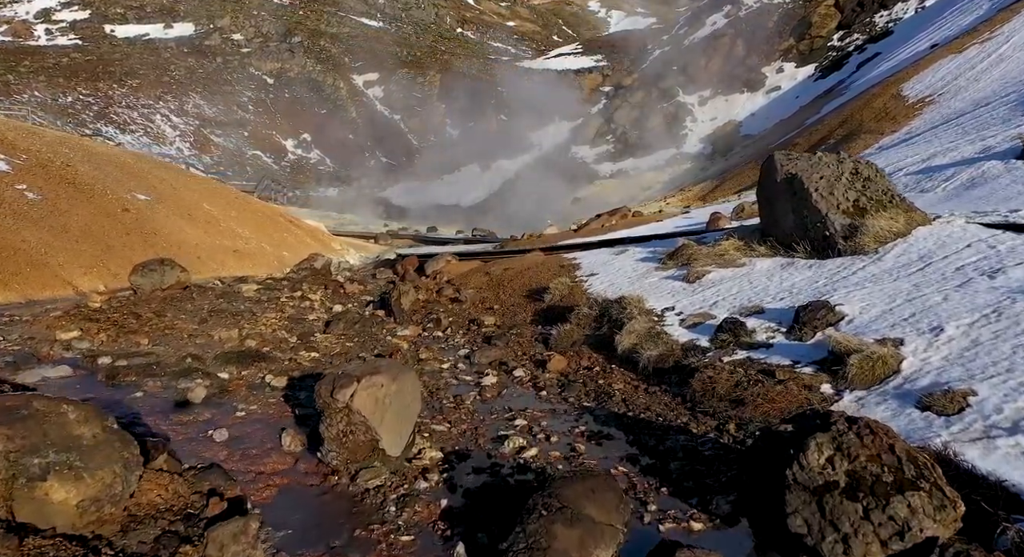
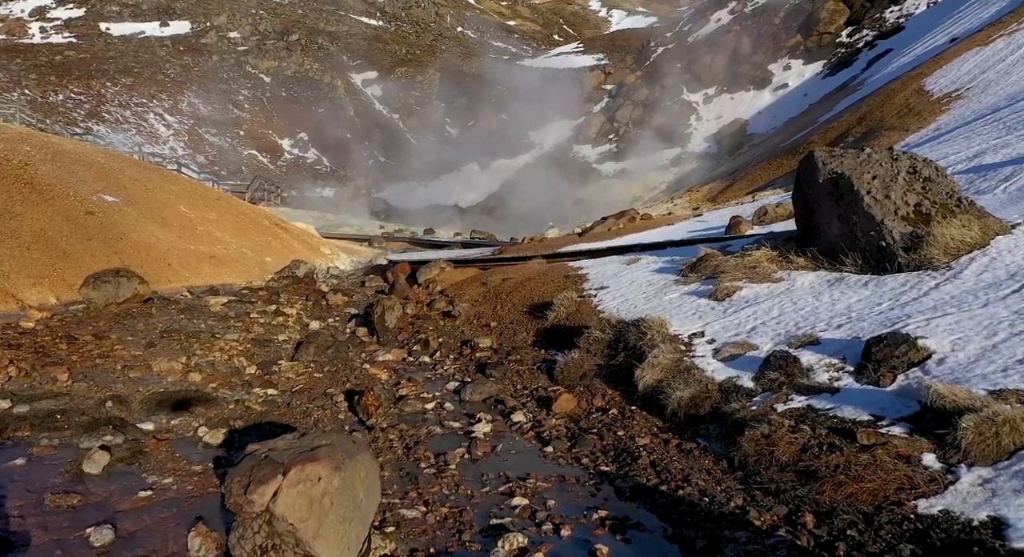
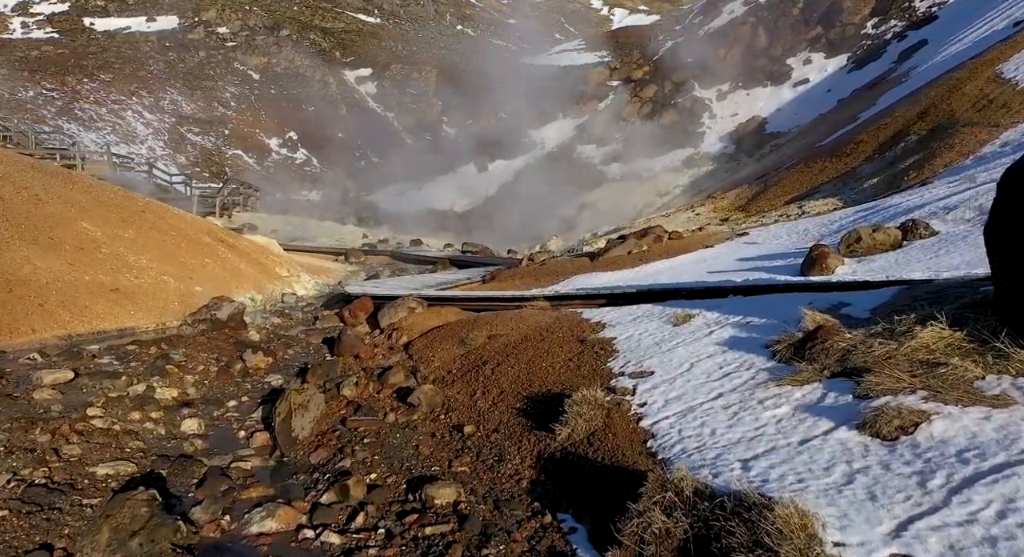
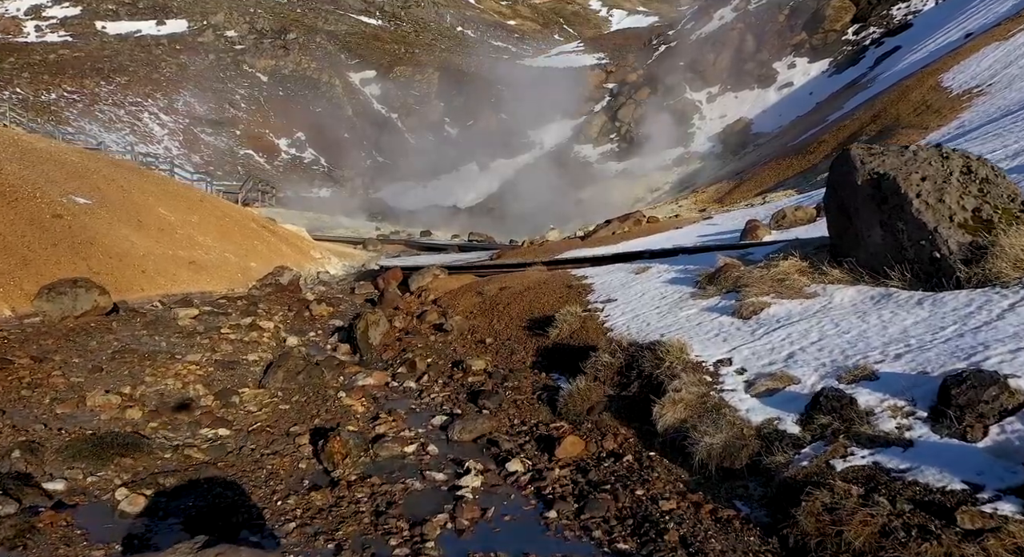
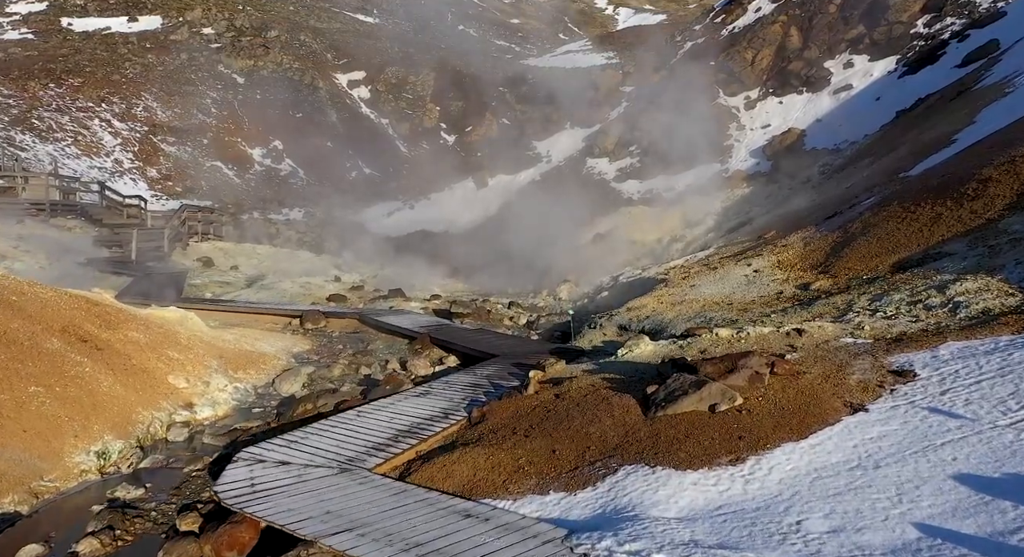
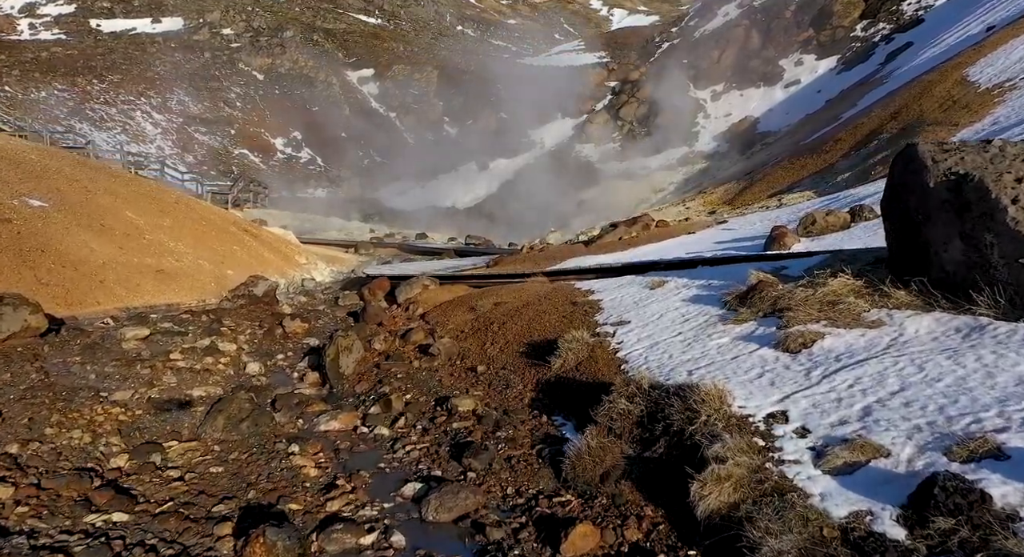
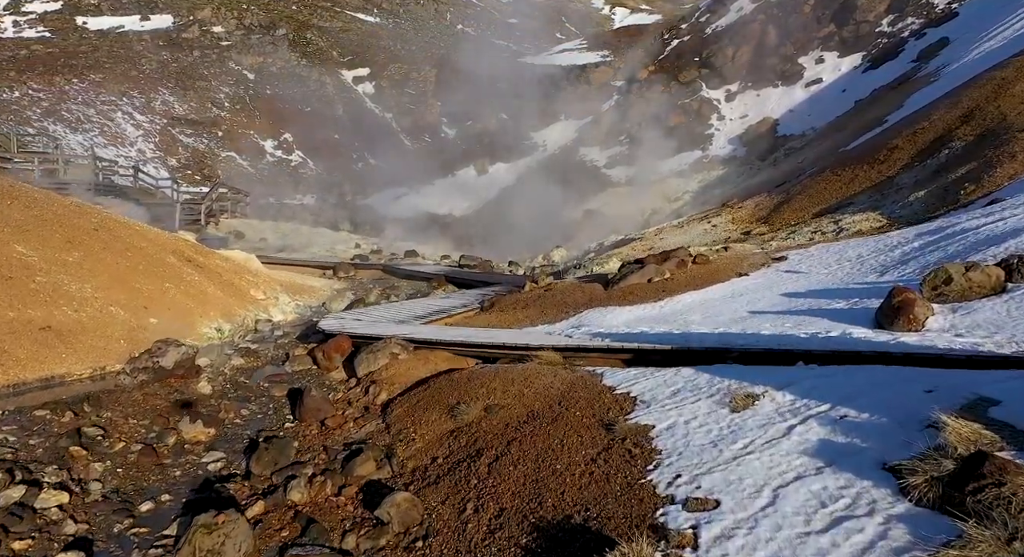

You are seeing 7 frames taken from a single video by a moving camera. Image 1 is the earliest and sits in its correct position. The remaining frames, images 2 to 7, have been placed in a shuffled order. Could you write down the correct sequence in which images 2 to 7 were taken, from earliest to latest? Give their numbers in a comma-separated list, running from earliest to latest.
2, 4, 6, 3, 7, 5
